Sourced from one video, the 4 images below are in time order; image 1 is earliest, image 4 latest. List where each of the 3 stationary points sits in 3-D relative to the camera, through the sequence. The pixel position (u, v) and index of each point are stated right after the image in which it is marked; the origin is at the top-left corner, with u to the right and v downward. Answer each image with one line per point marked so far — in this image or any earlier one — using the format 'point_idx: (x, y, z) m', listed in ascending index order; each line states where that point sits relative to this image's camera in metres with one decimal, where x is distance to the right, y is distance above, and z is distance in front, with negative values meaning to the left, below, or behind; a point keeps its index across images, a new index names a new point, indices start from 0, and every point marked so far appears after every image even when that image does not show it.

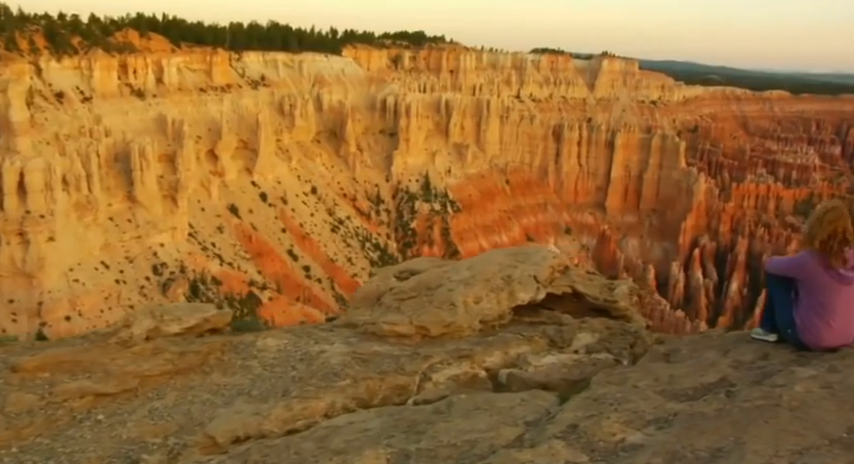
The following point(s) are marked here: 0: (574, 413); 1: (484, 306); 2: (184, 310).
0: (+0.9, -1.2, +4.3) m
1: (+0.6, -0.8, +7.3) m
2: (-2.8, -0.9, +7.6) m
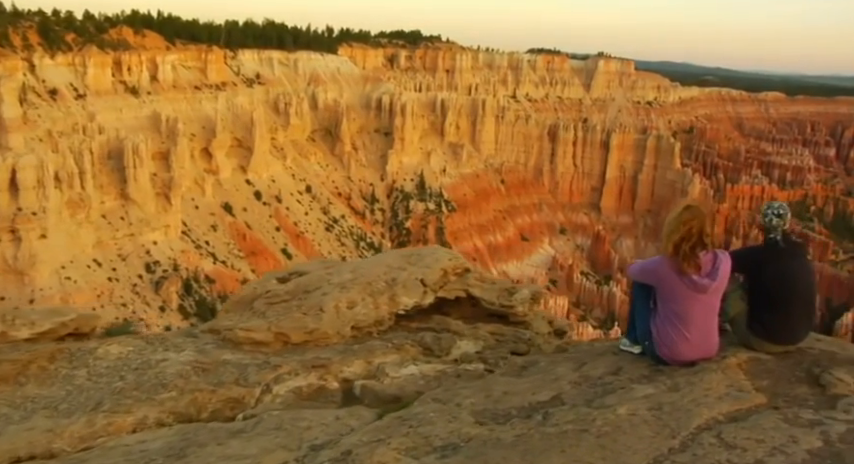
0: (-0.4, -1.2, +3.8) m
1: (-0.7, -0.8, +6.7) m
2: (-4.2, -0.9, +7.0) m
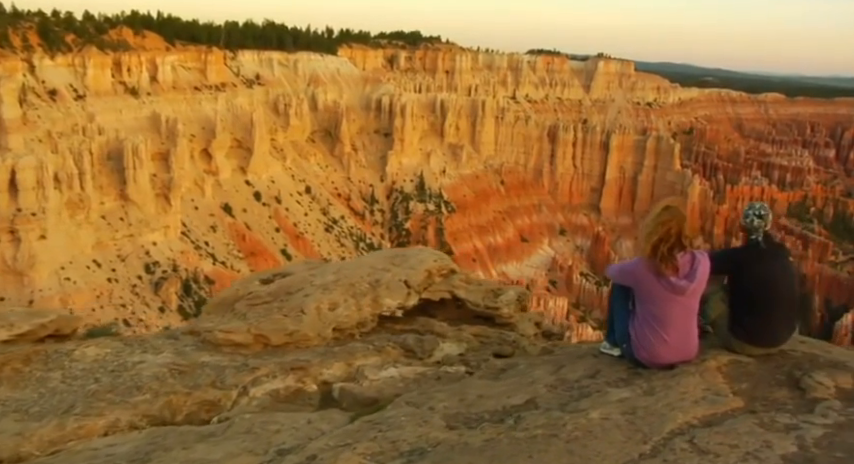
0: (-0.6, -1.2, +3.7) m
1: (-0.9, -0.8, +6.7) m
2: (-4.3, -0.9, +7.0) m
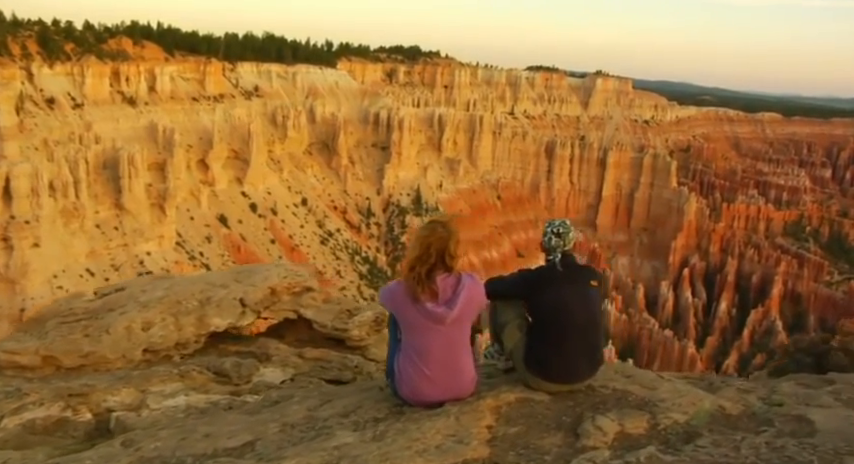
0: (-2.2, -1.3, +3.1) m
1: (-2.5, -0.9, +6.1) m
2: (-6.0, -1.0, +6.4) m
